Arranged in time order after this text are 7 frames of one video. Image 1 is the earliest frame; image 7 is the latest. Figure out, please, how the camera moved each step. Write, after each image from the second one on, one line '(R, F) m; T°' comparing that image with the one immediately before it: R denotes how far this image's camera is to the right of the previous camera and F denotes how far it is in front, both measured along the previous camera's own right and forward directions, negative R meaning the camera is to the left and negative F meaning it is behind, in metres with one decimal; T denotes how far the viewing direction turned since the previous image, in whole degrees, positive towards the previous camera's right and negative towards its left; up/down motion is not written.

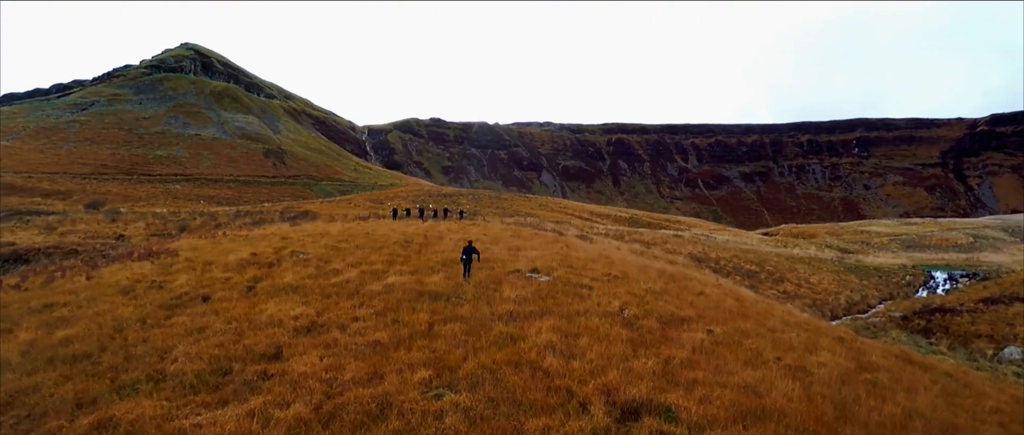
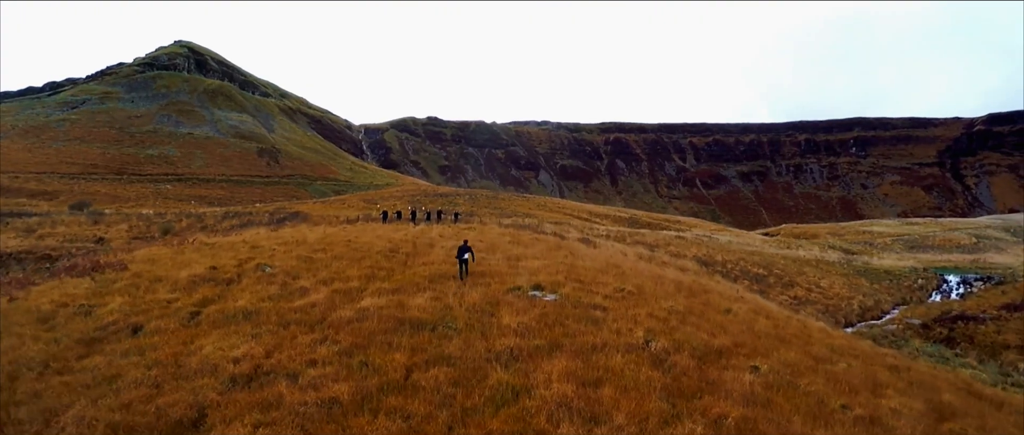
(0.0, +1.5) m; 0°
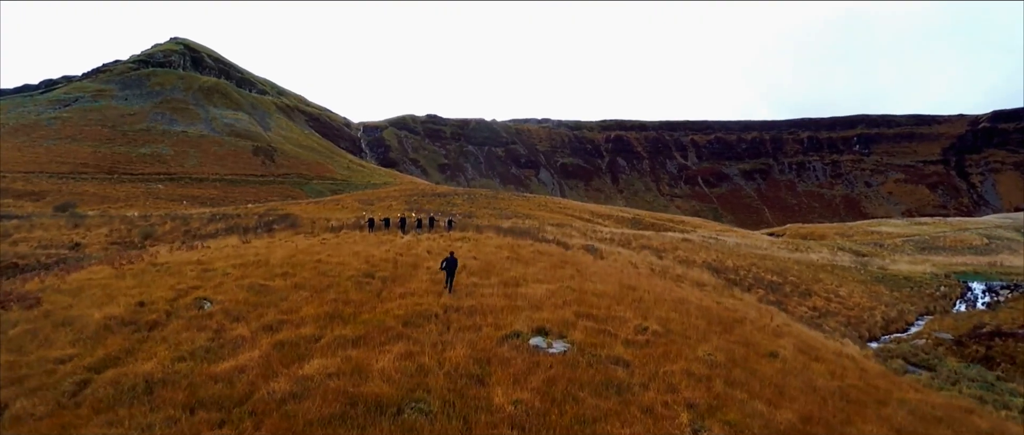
(0.0, +1.8) m; 0°
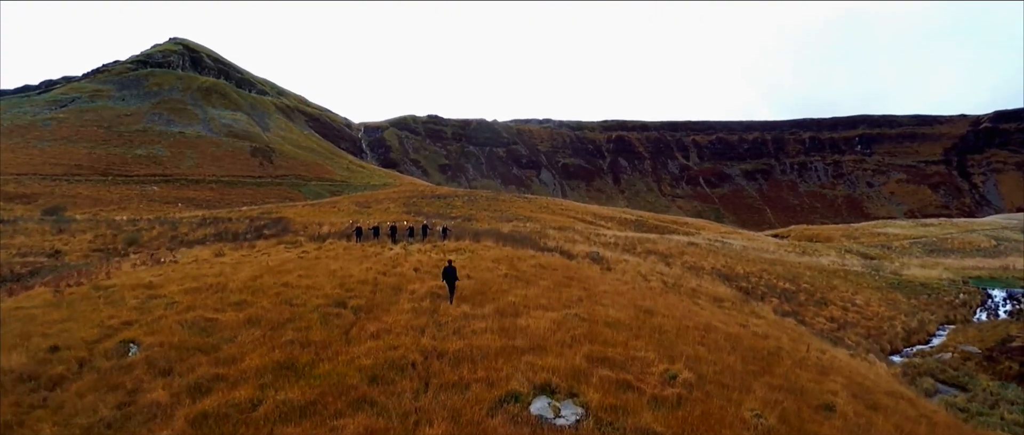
(+0.1, +1.4) m; 0°
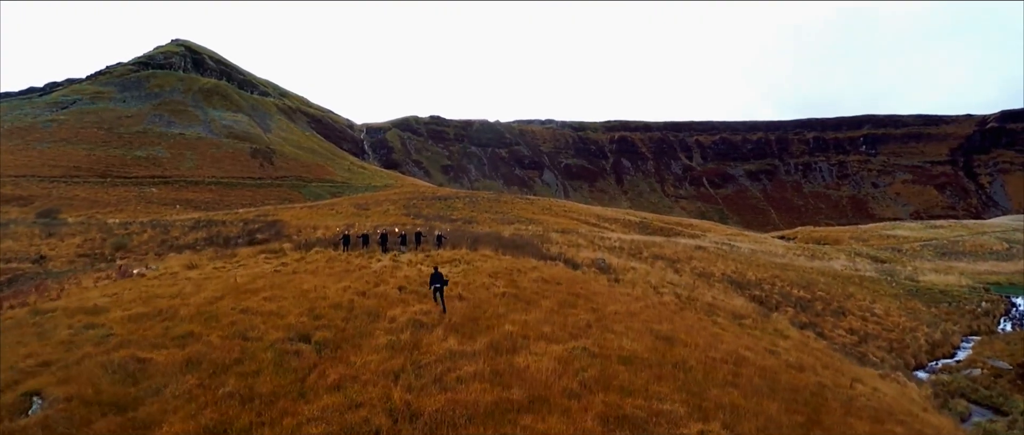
(+0.1, +1.3) m; 0°
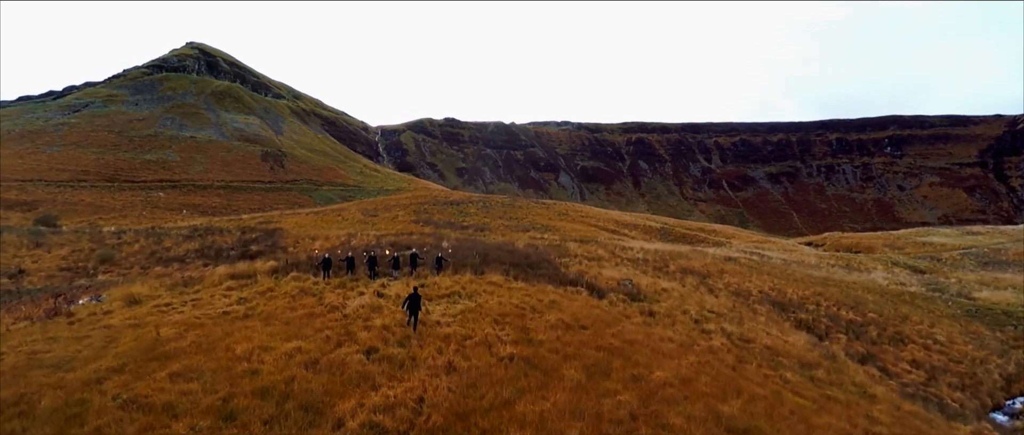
(+0.1, +2.7) m; -2°
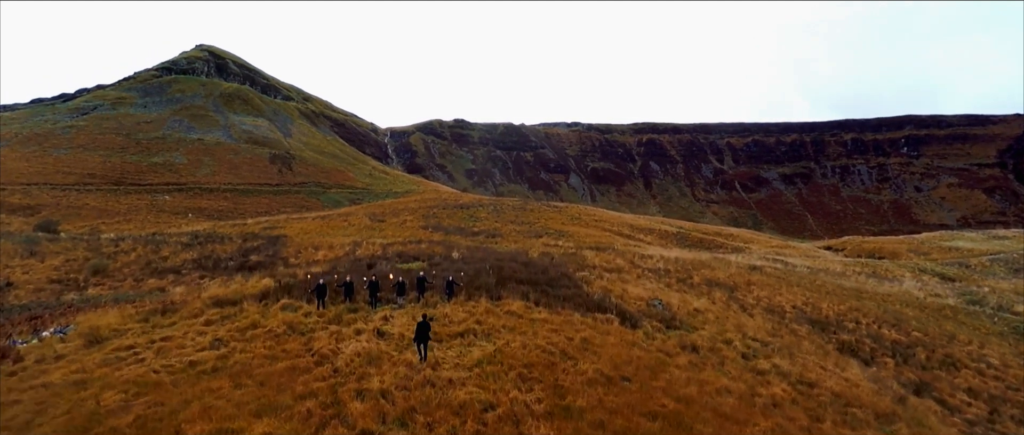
(-0.3, +1.8) m; -1°
